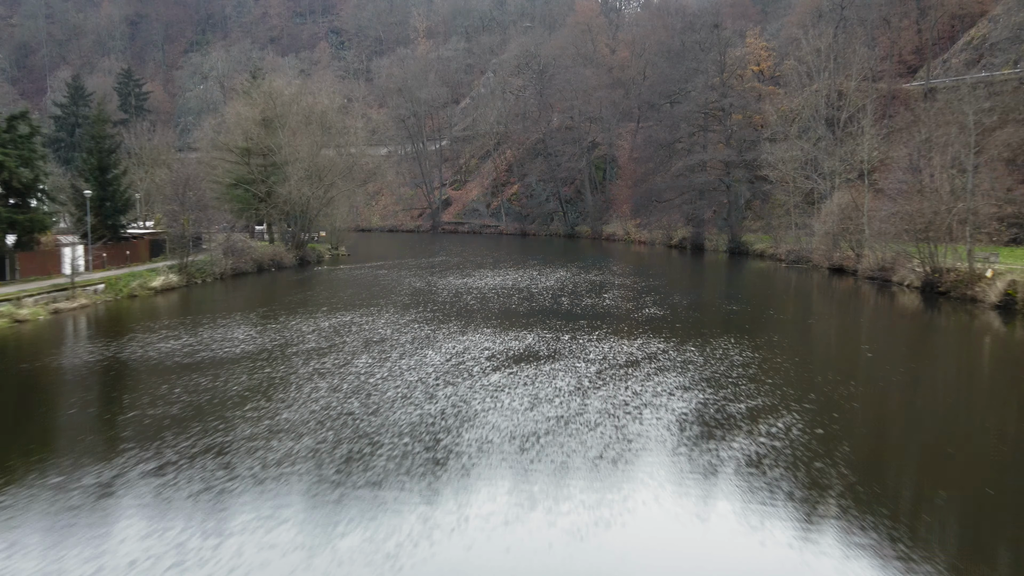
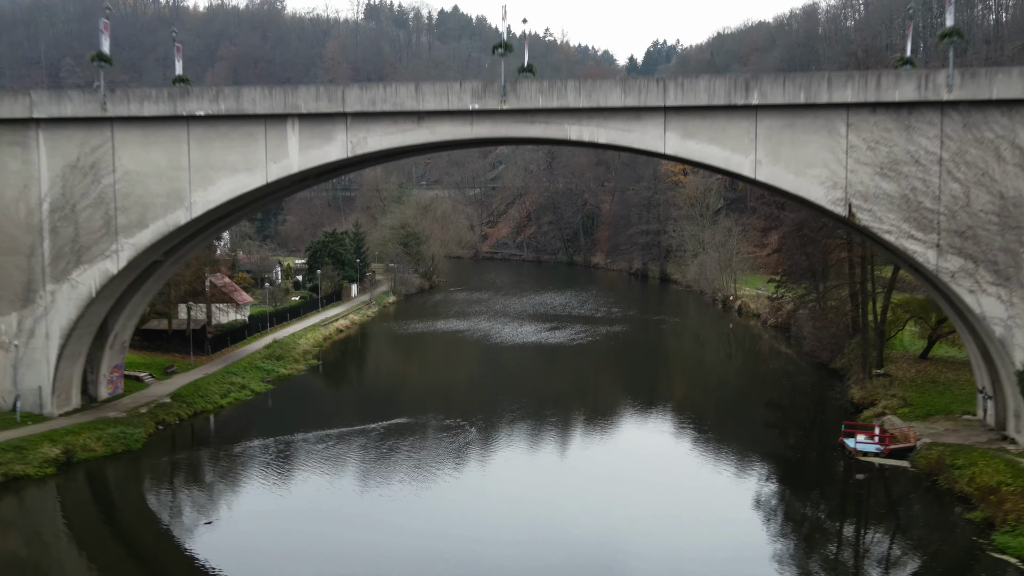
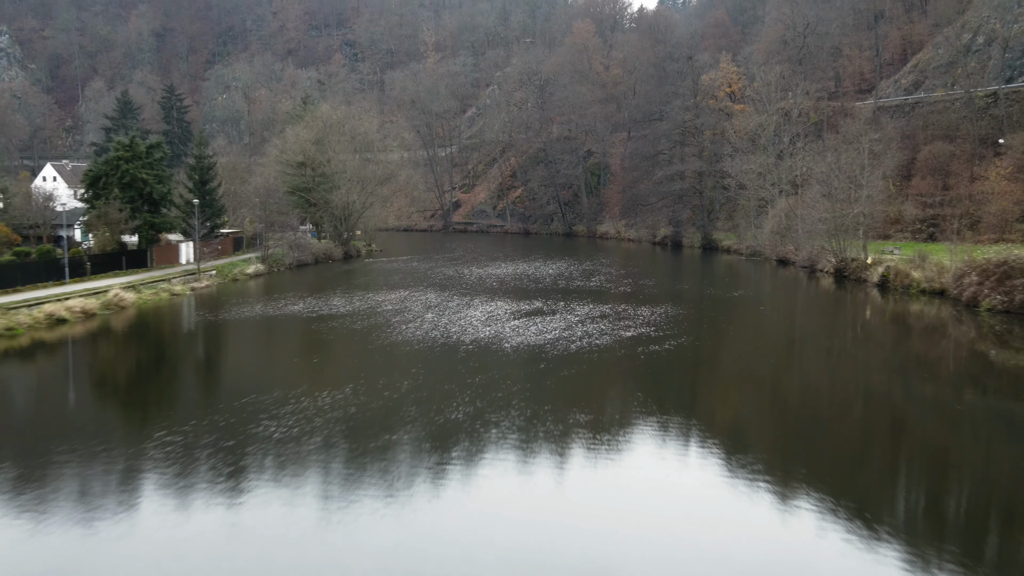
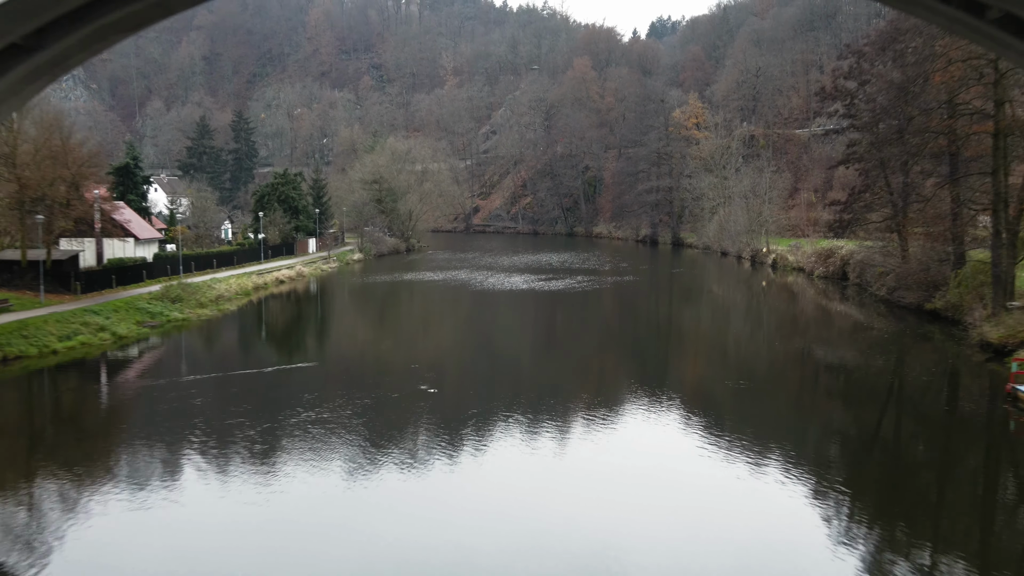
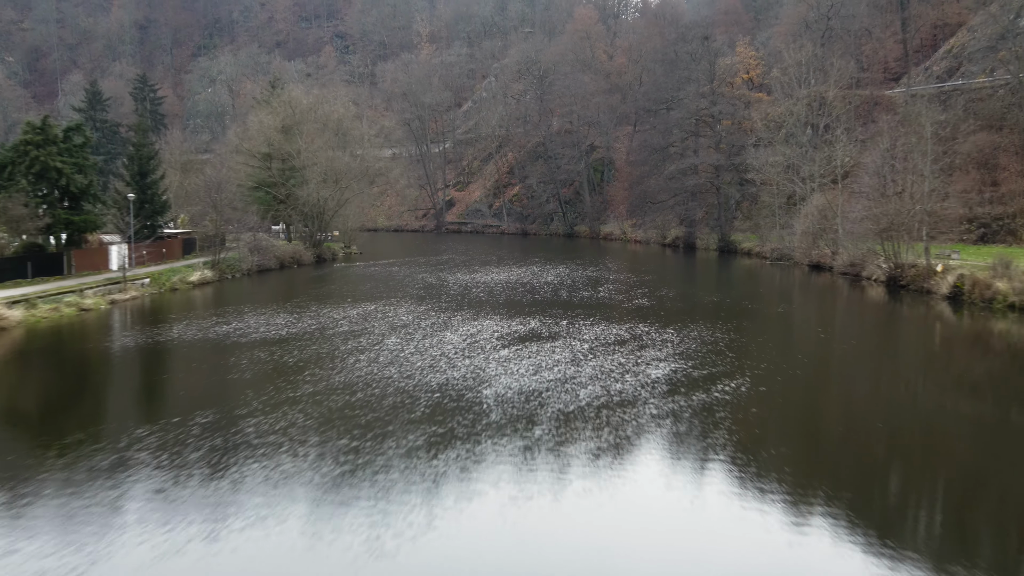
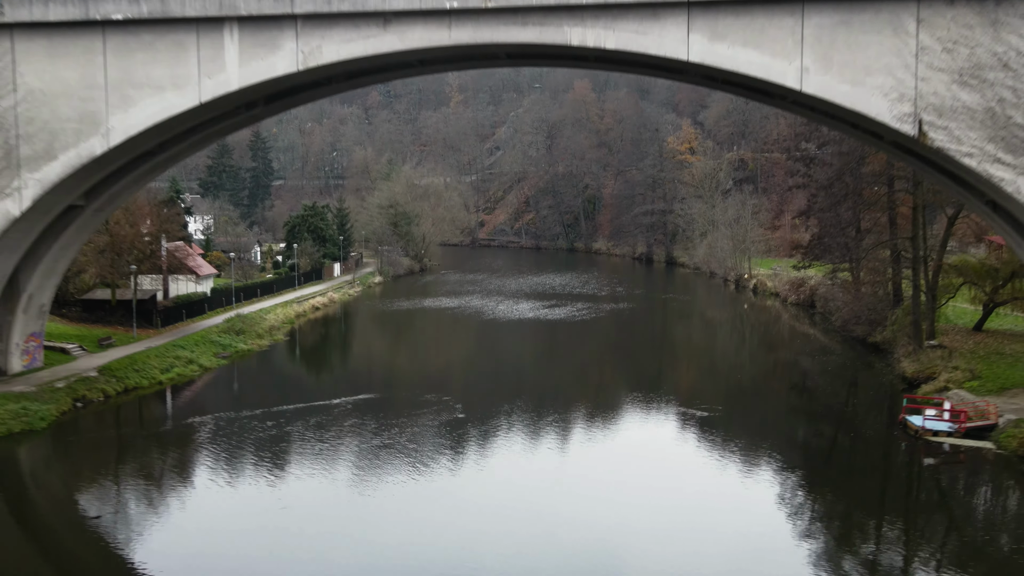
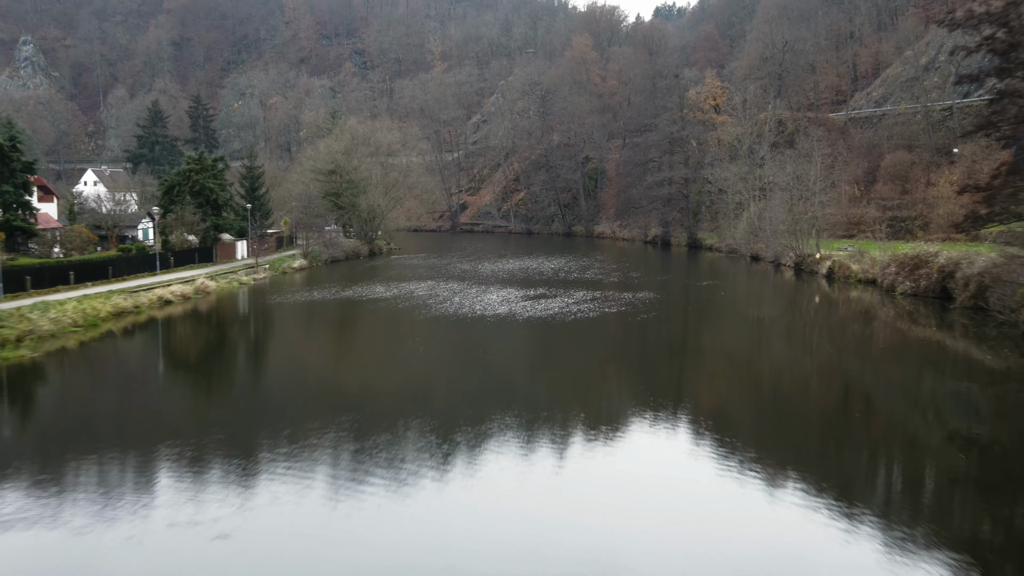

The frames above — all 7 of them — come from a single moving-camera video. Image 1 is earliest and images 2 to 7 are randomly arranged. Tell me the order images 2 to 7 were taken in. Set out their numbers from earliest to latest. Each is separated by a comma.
5, 3, 7, 4, 6, 2
